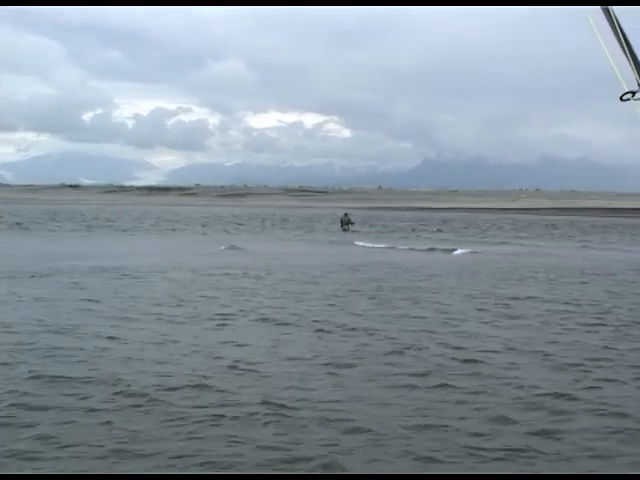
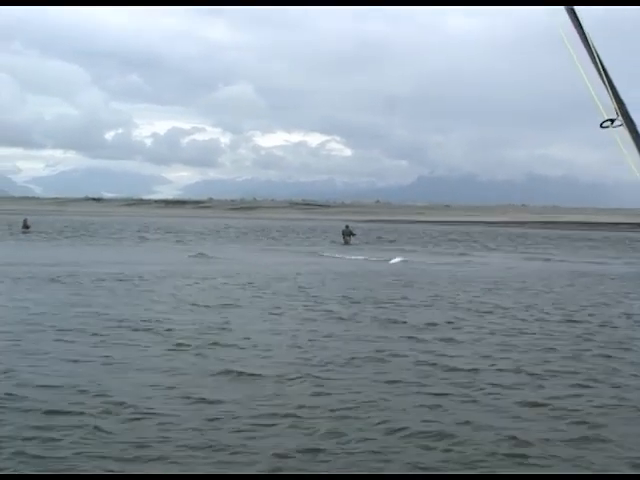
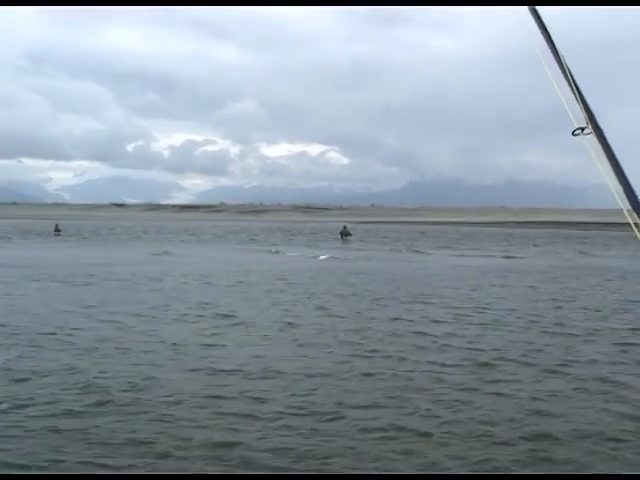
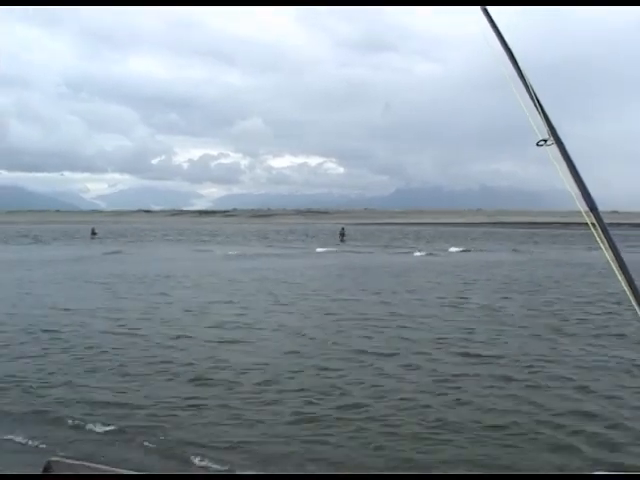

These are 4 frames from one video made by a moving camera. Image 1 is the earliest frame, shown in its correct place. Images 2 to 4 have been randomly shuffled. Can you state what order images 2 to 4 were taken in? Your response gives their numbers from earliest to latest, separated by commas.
2, 3, 4
